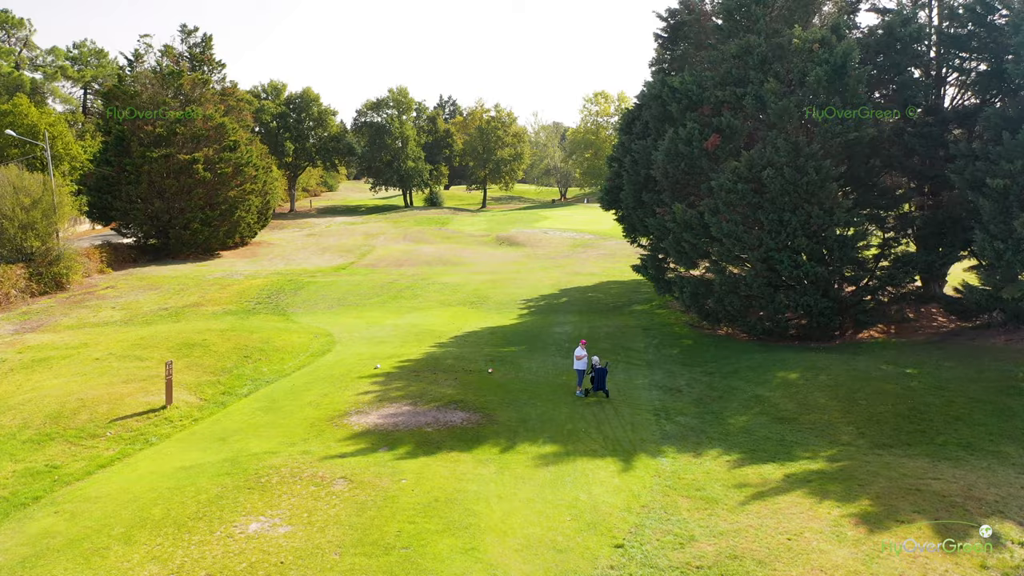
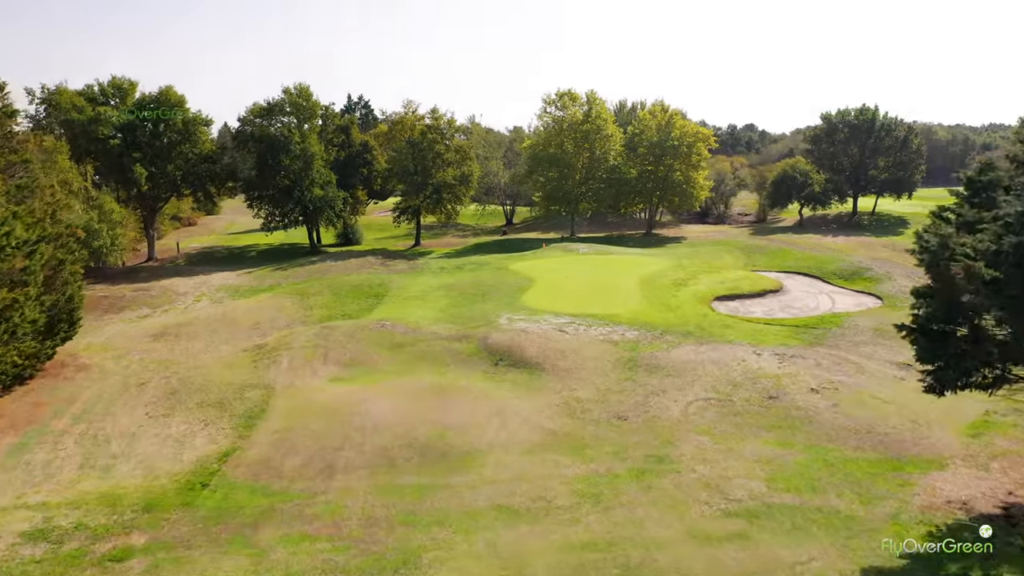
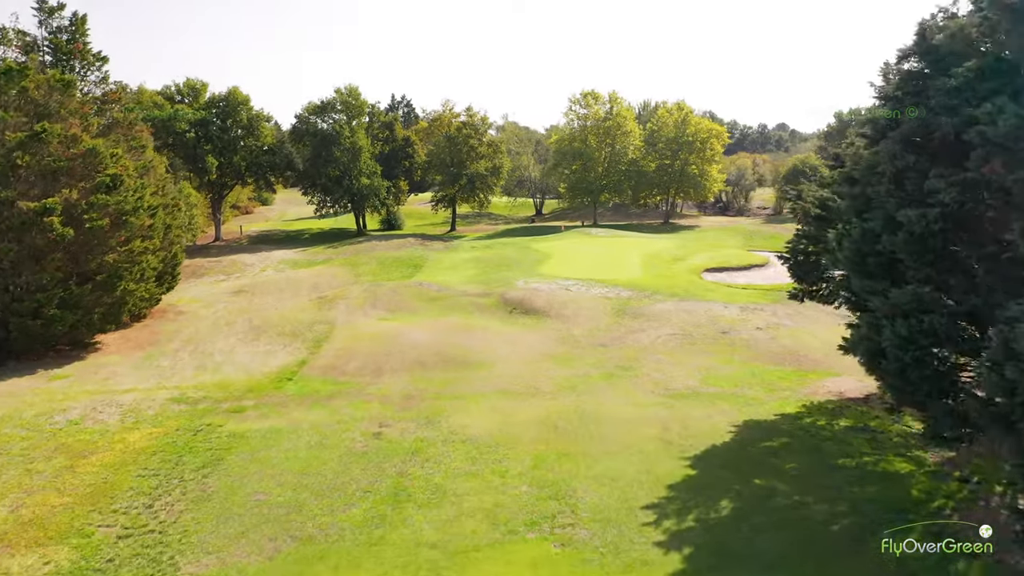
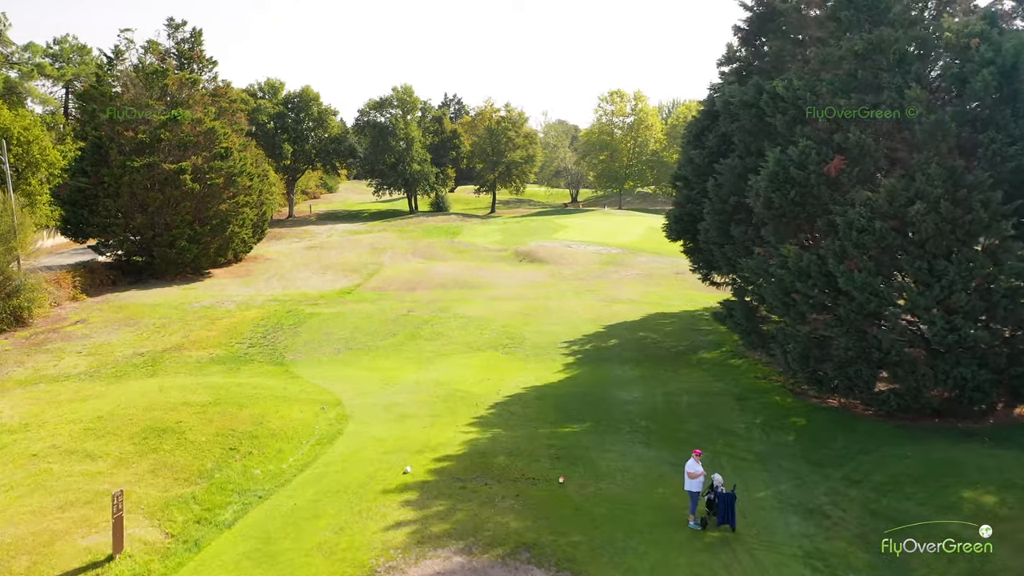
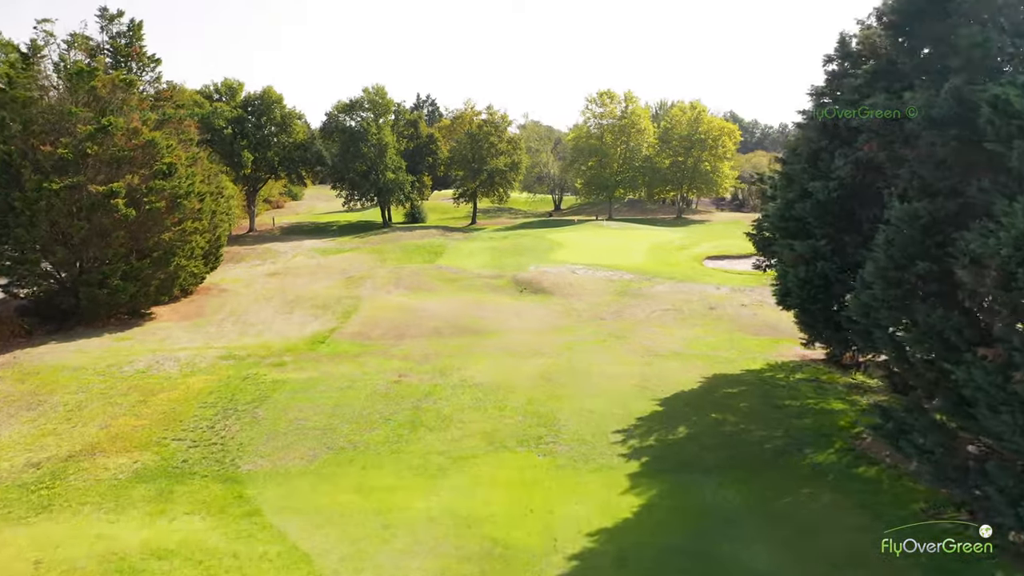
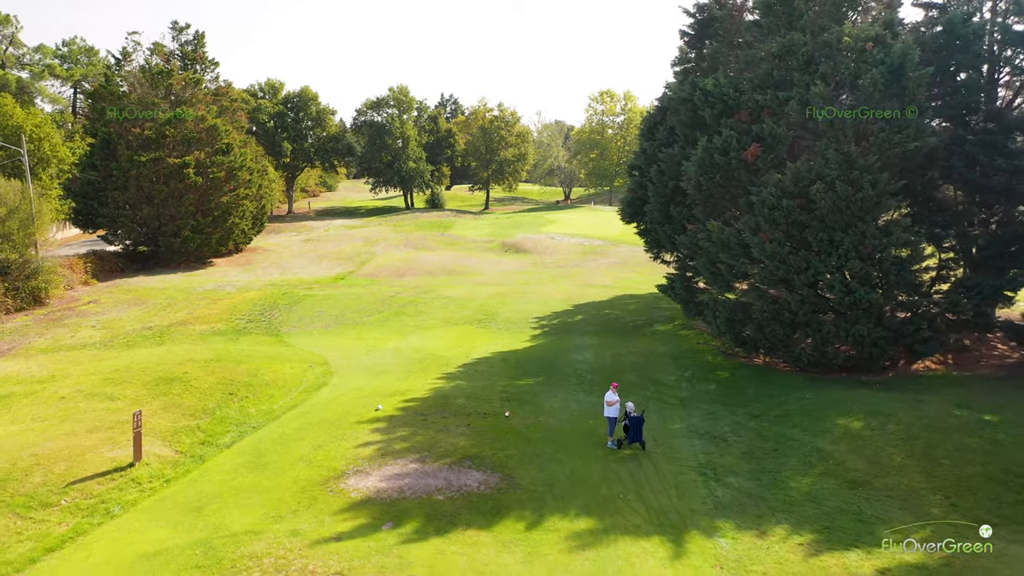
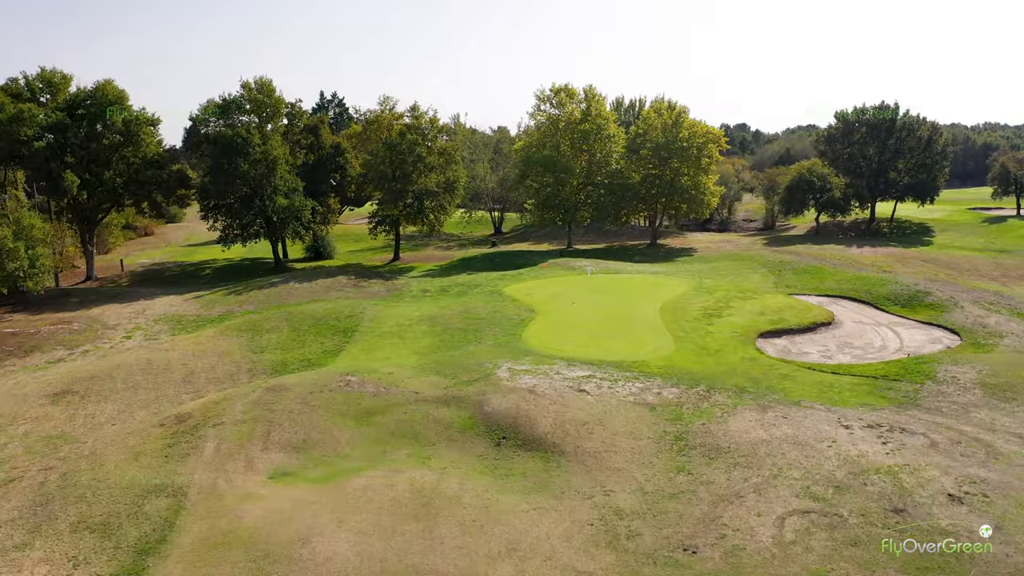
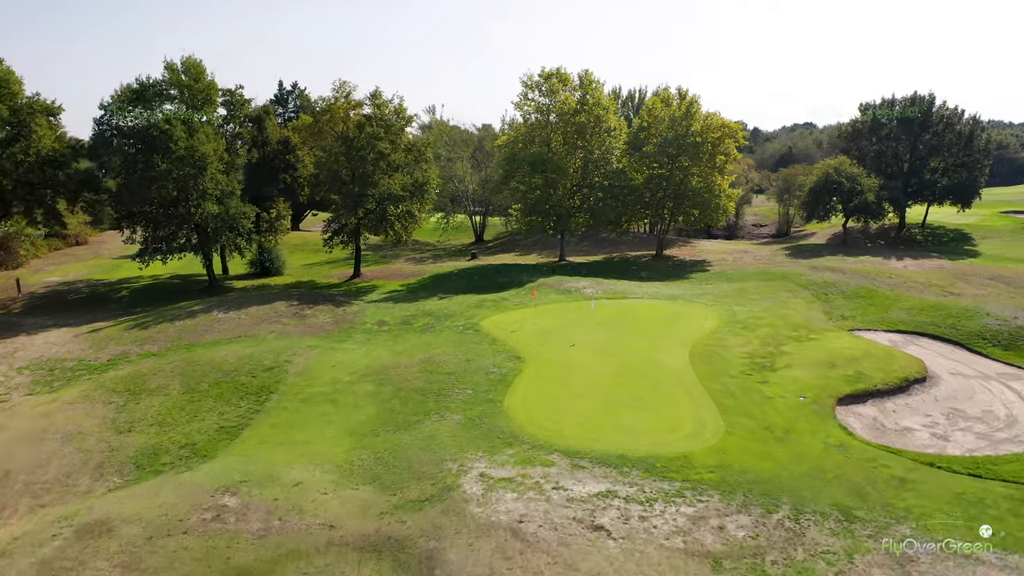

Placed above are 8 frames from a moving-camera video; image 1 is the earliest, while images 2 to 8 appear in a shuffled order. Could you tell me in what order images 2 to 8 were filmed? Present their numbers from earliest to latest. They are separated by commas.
6, 4, 5, 3, 2, 7, 8
